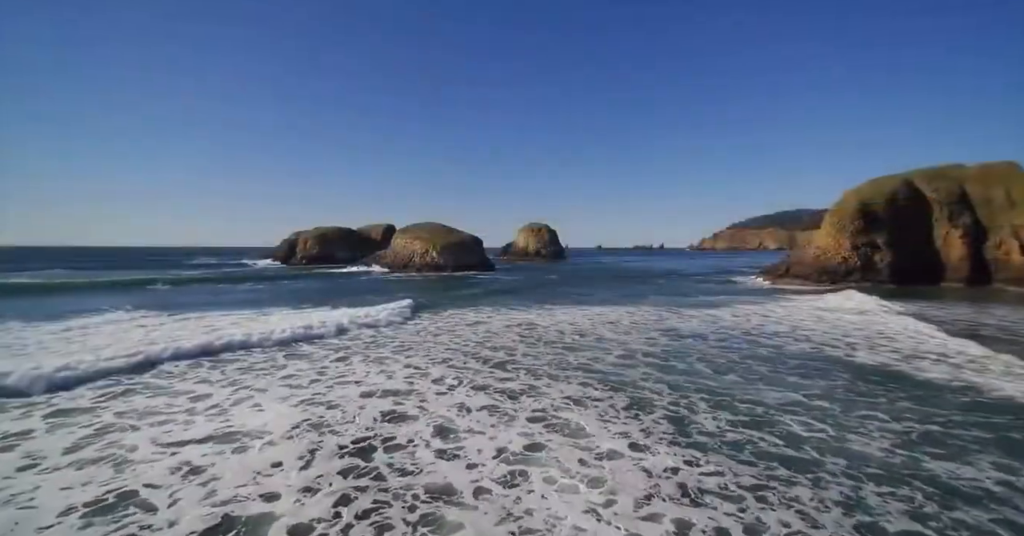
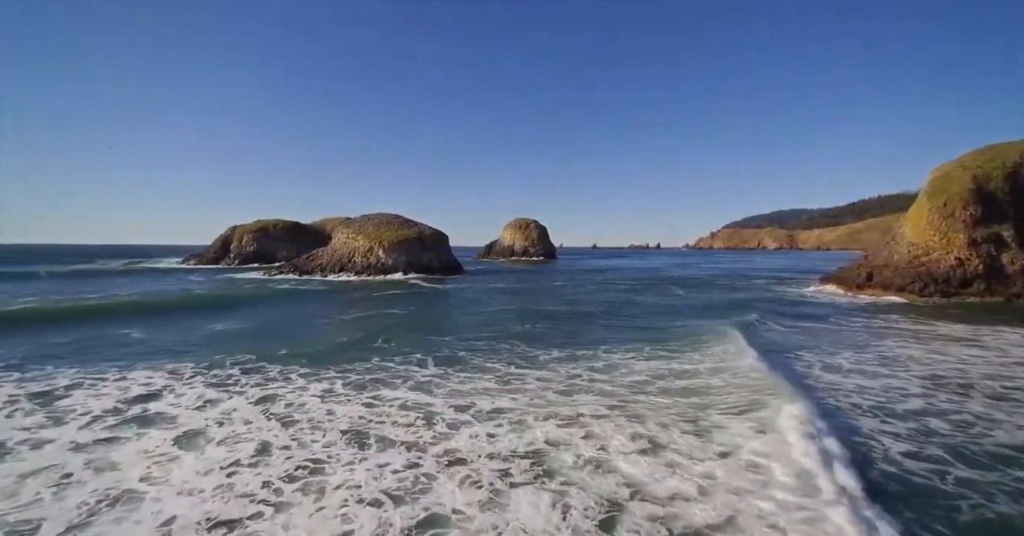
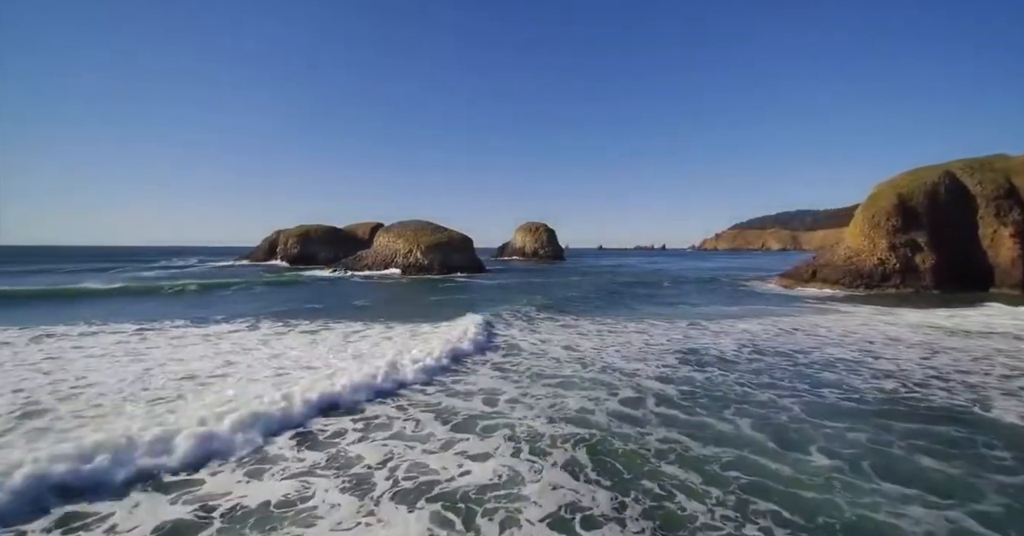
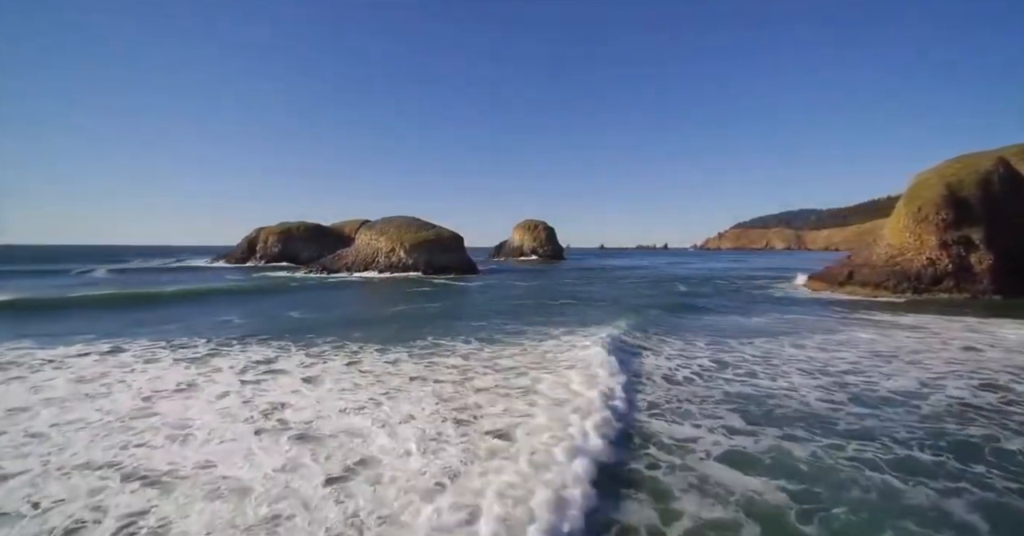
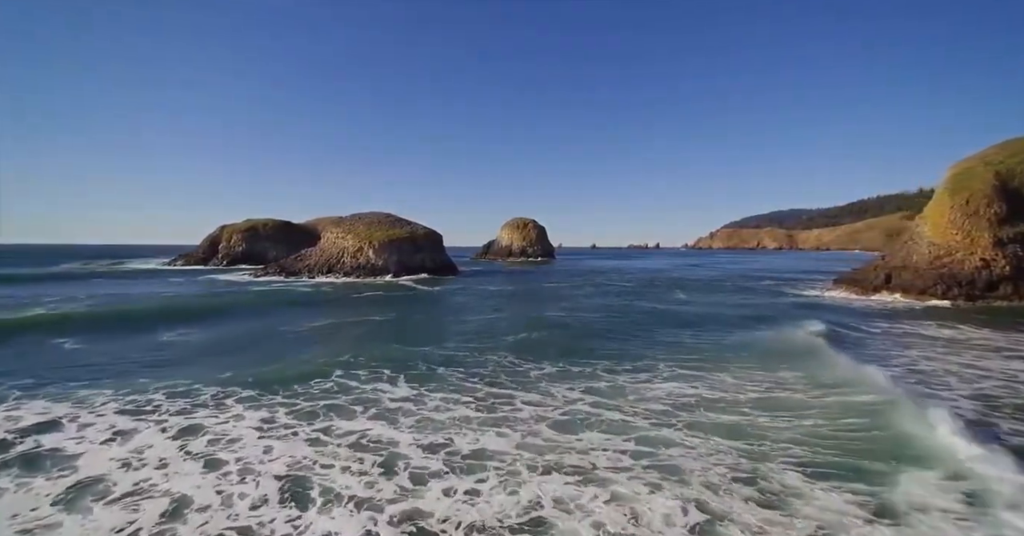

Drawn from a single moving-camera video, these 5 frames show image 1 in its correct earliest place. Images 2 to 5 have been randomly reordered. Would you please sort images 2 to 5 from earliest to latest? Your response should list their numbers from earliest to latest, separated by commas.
3, 4, 2, 5
